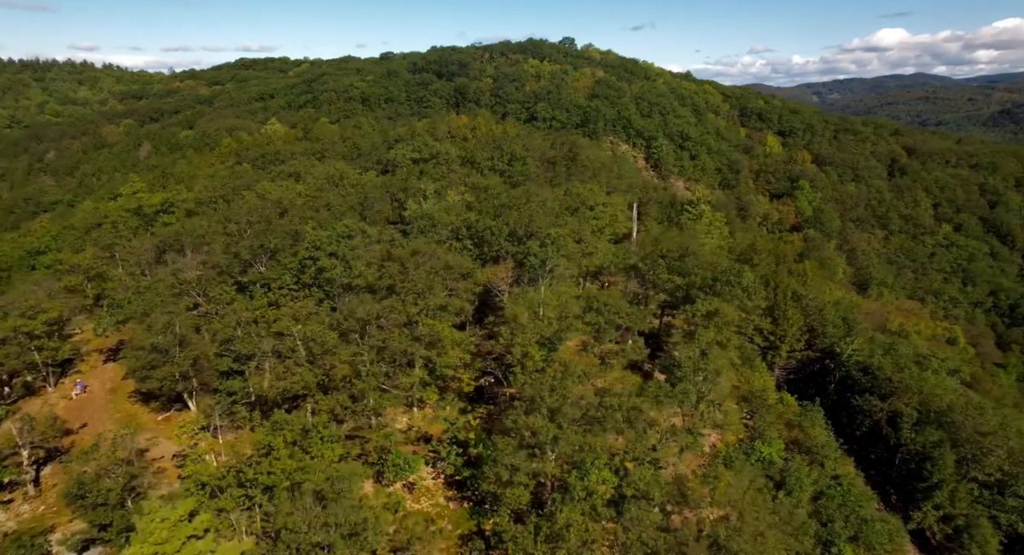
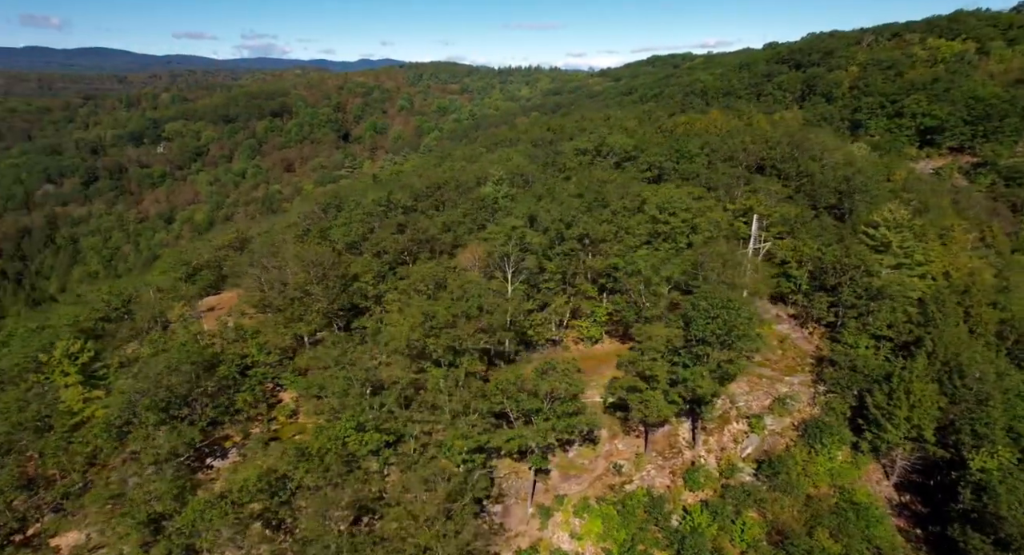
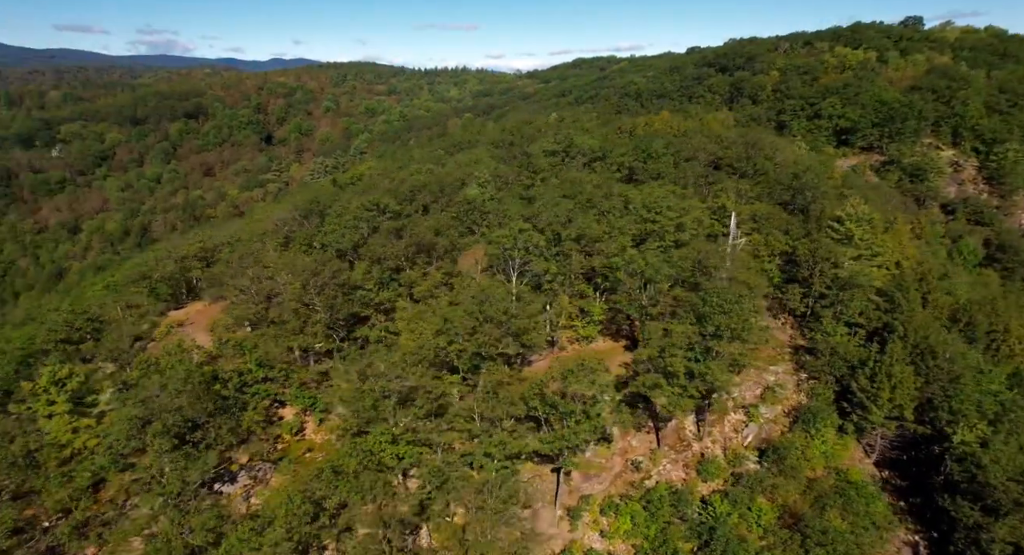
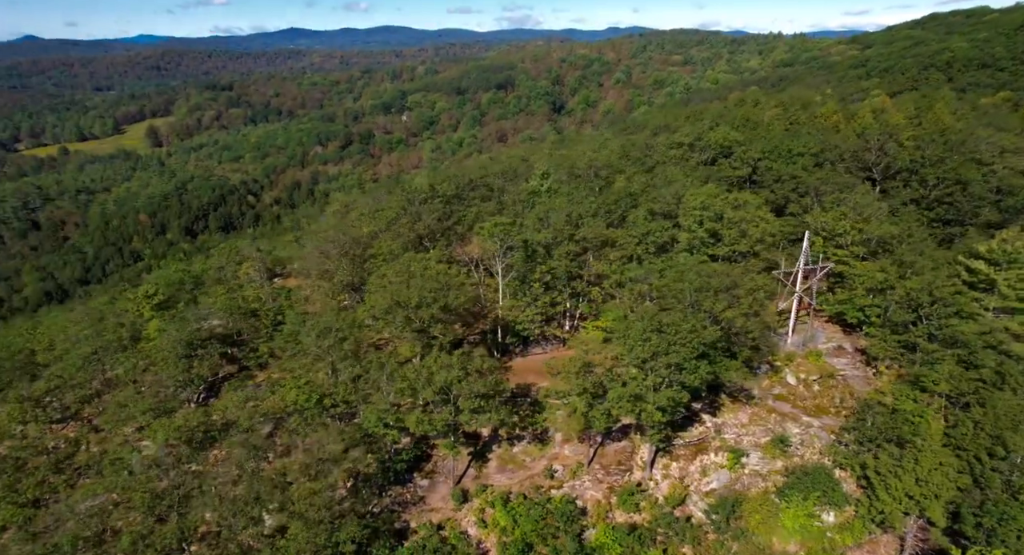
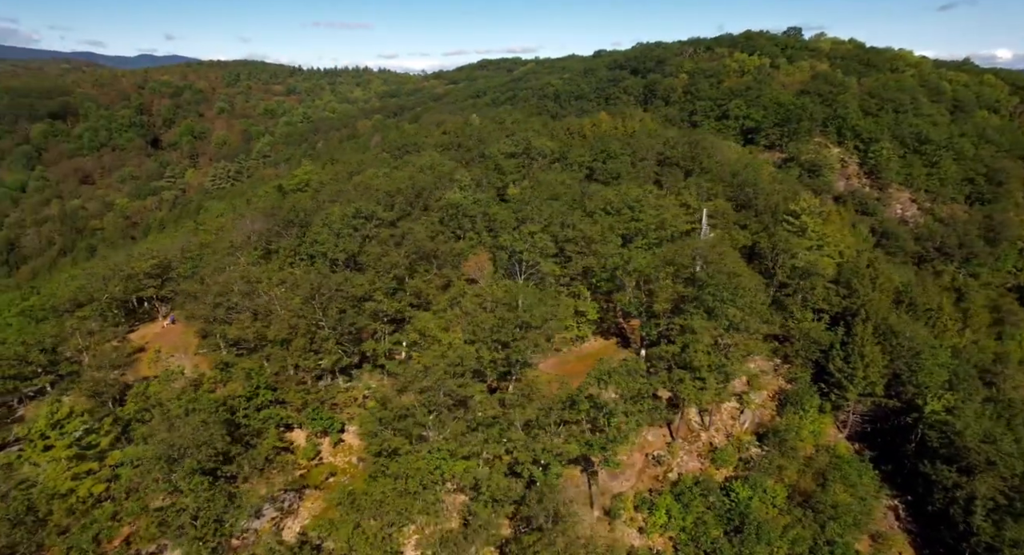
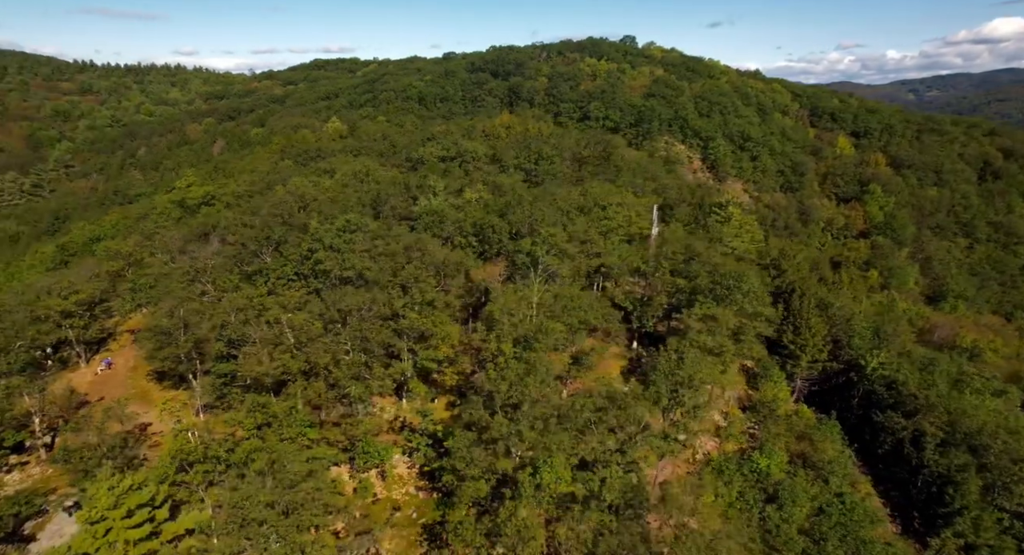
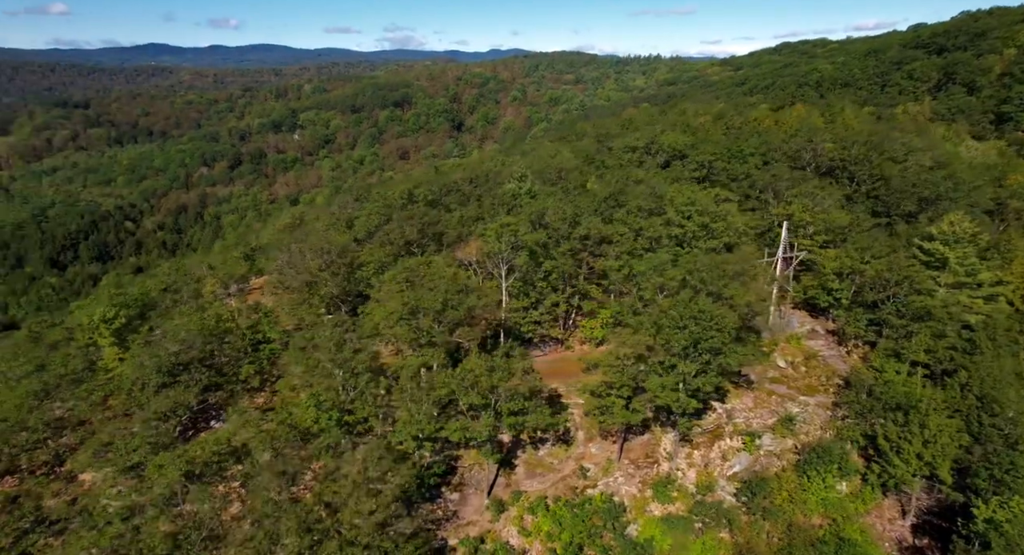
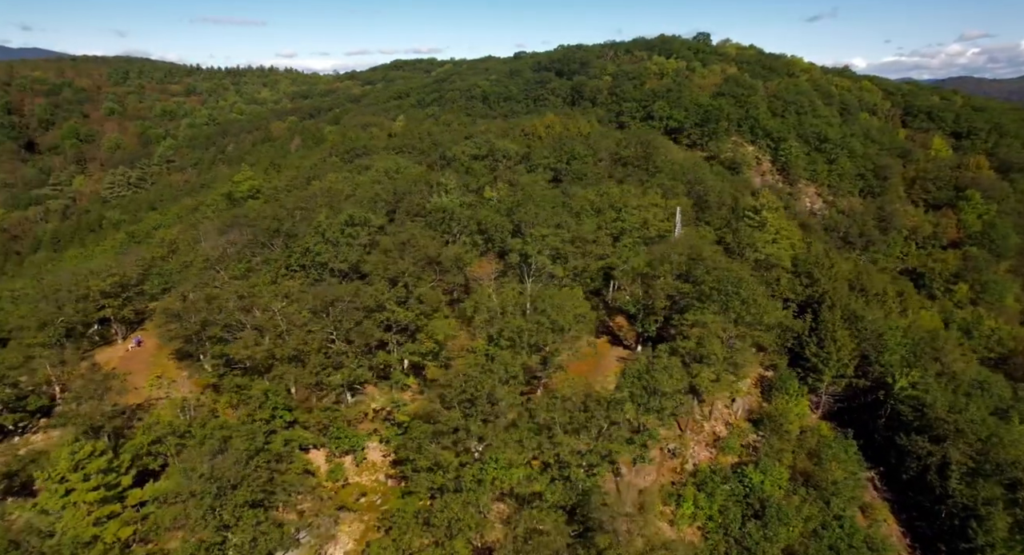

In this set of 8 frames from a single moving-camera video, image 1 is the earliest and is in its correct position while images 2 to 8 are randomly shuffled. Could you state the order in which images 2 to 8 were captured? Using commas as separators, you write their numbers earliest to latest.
6, 8, 5, 3, 2, 7, 4
